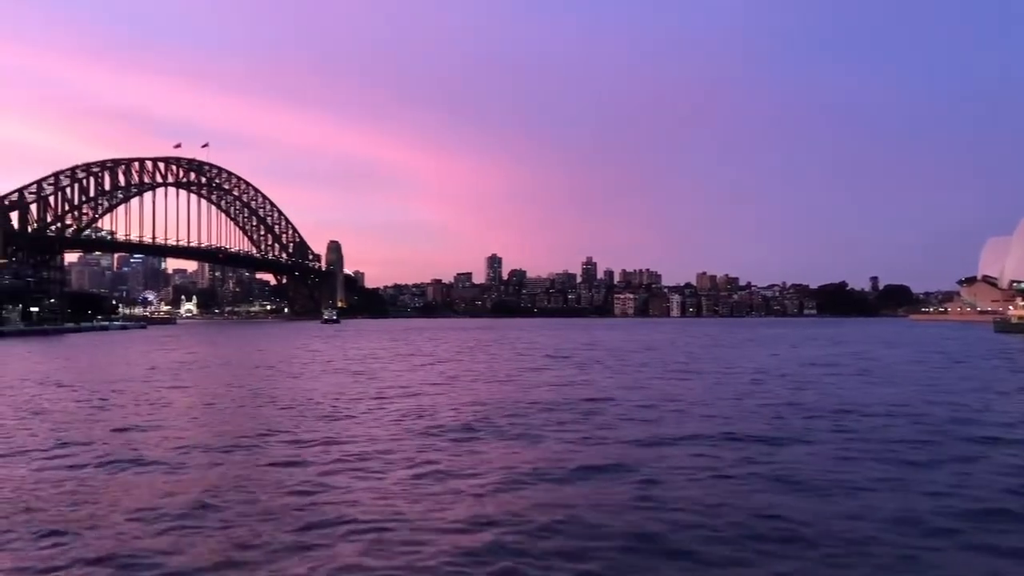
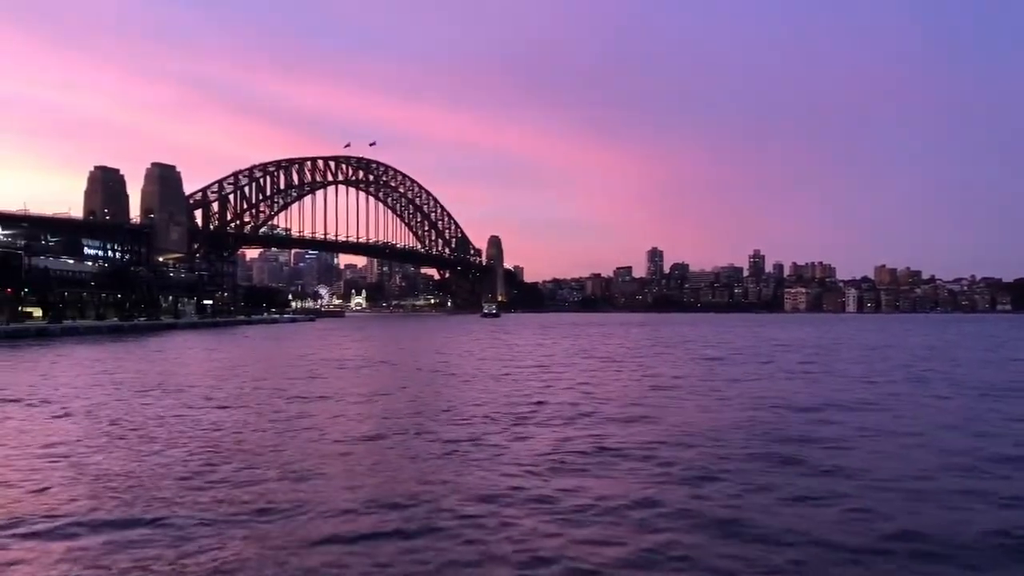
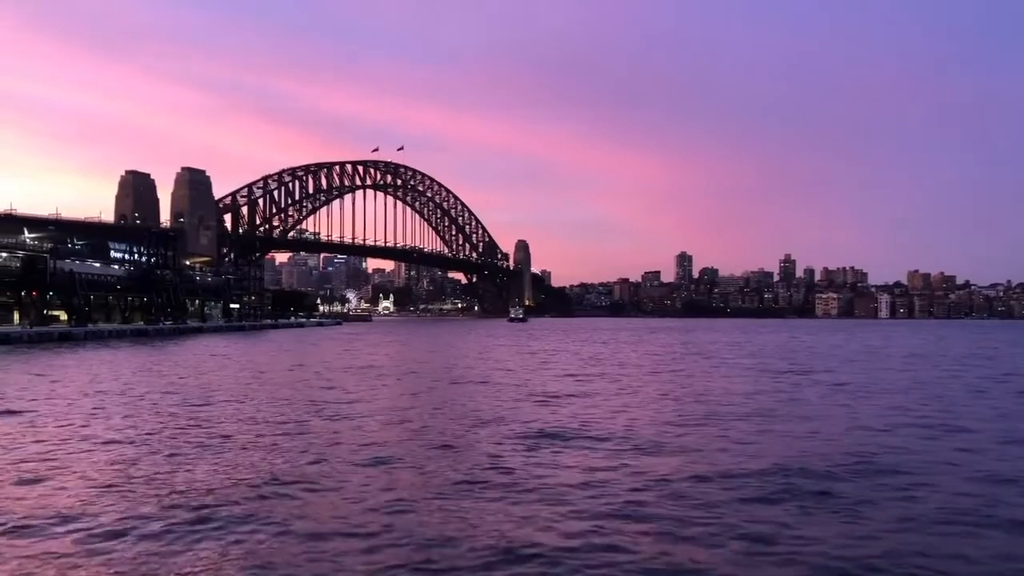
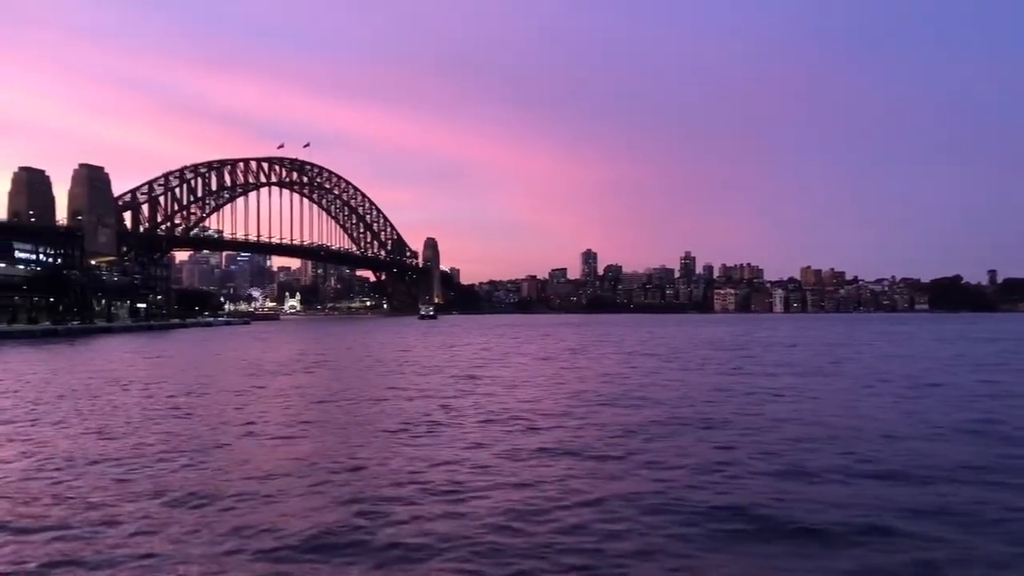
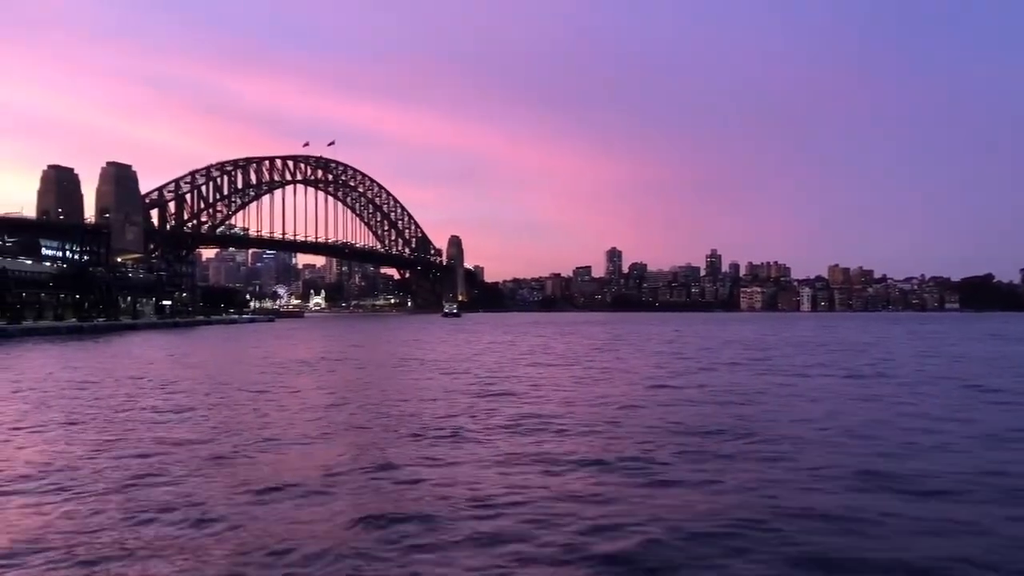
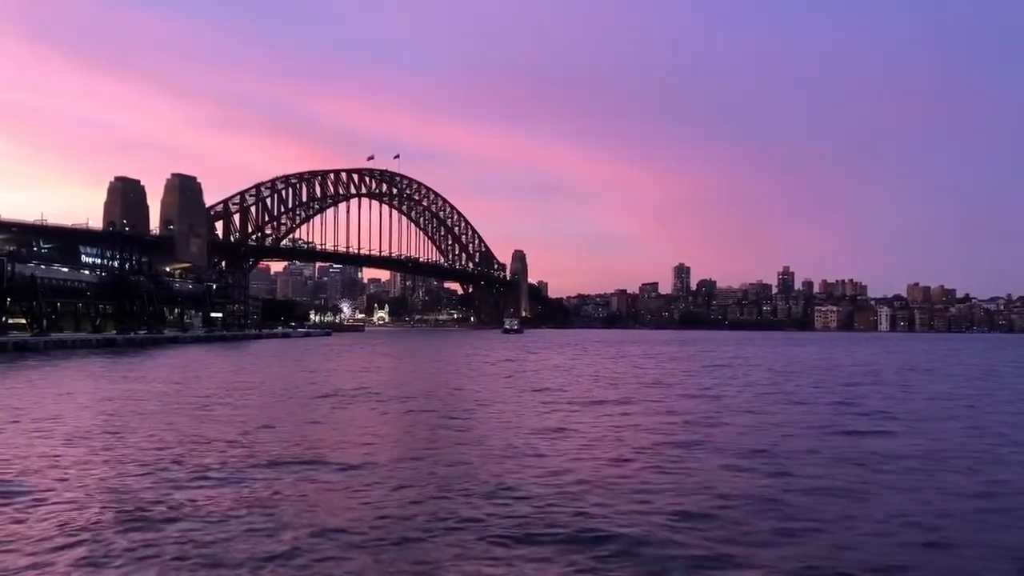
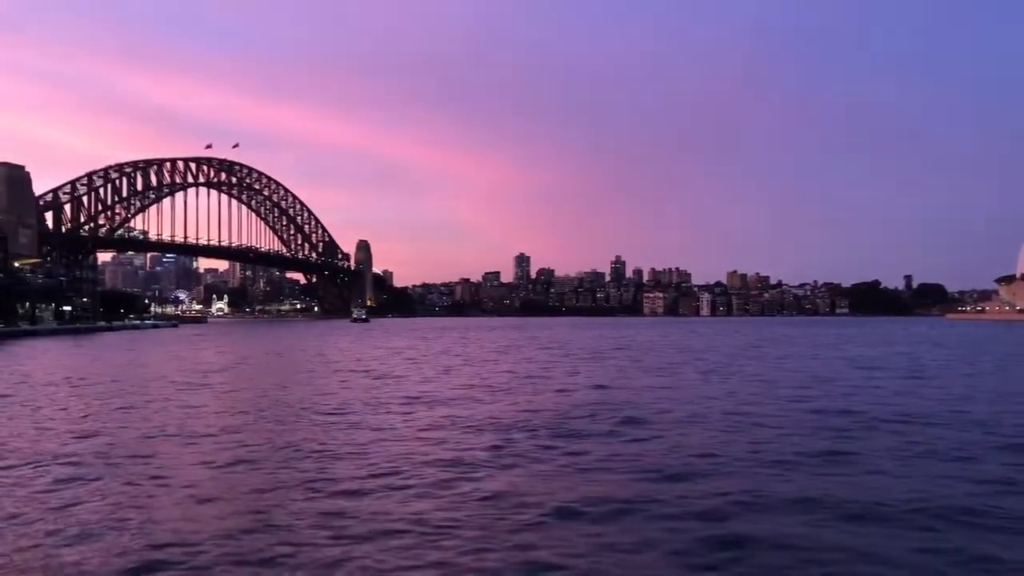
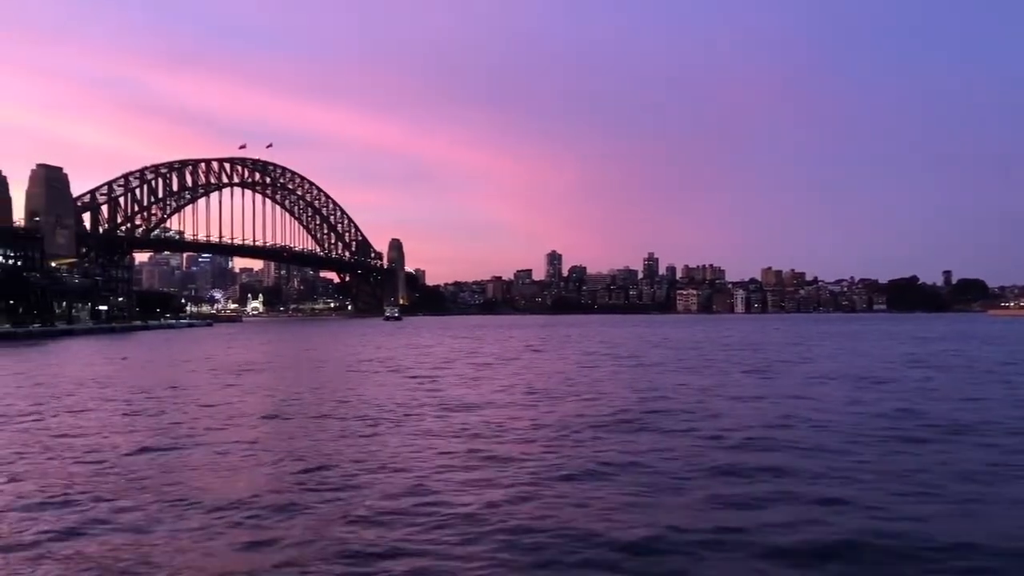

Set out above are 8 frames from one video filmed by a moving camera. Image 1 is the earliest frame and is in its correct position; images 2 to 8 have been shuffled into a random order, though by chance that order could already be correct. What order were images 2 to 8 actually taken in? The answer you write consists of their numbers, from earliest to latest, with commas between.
7, 8, 4, 5, 2, 3, 6
